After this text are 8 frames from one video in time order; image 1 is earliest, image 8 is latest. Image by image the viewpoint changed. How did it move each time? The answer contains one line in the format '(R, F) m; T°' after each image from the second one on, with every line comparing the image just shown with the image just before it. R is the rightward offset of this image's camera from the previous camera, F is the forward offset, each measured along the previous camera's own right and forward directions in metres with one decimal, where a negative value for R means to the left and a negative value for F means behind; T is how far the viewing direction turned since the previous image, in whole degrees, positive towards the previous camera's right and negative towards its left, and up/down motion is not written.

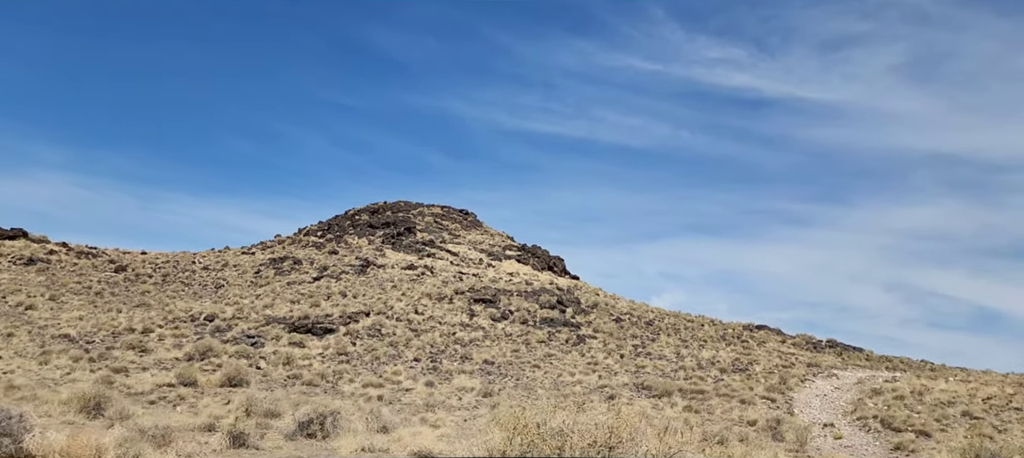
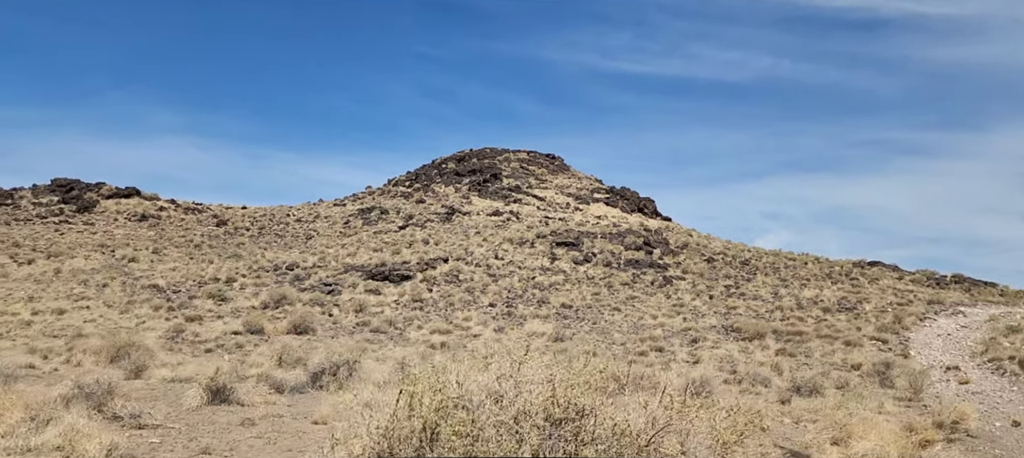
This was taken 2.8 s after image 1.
(+1.0, +1.8) m; -8°
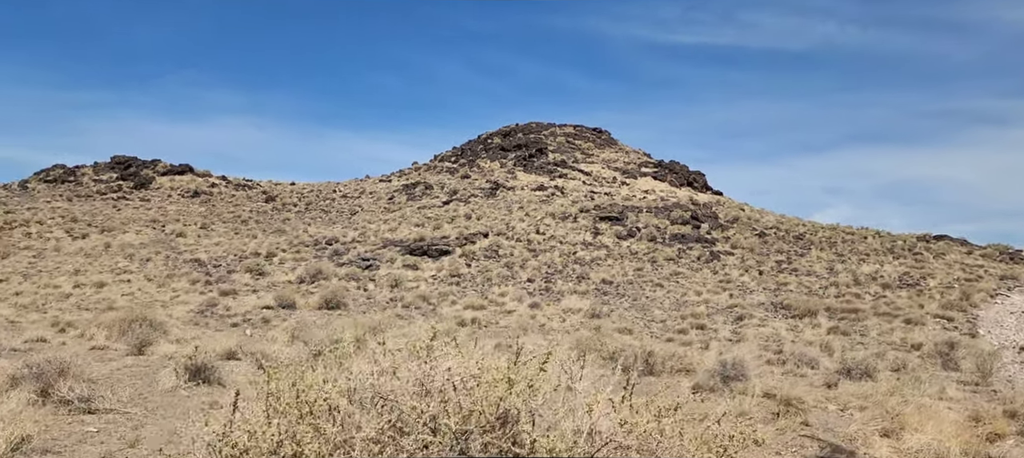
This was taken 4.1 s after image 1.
(+0.5, +0.9) m; -4°
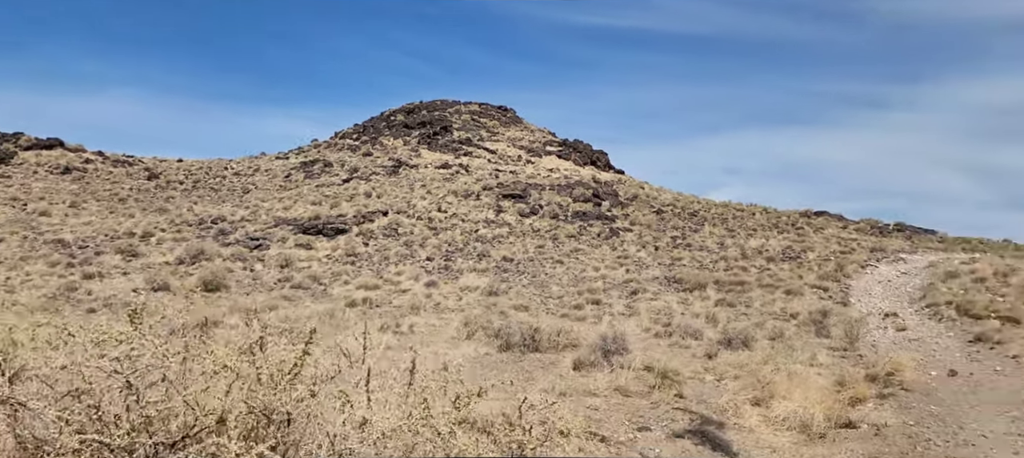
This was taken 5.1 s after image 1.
(+0.5, +0.5) m; +8°
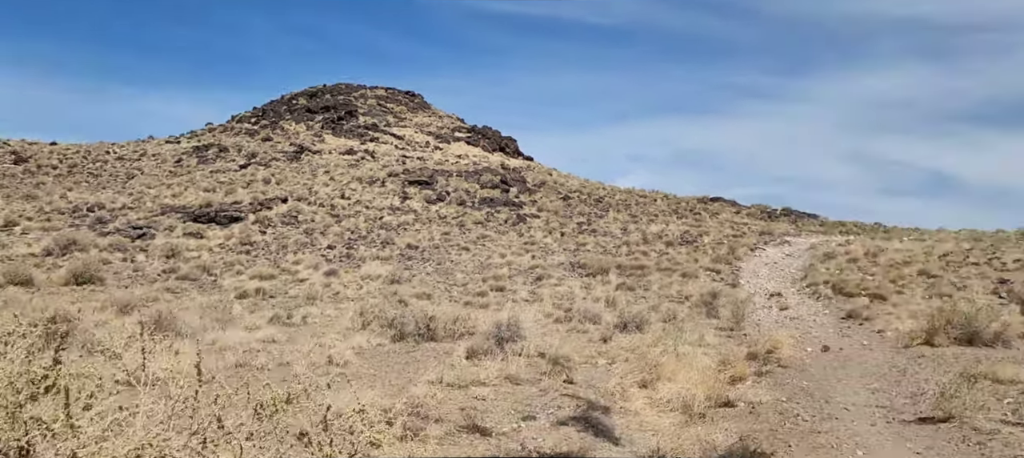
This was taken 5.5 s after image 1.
(+0.3, +0.2) m; +8°
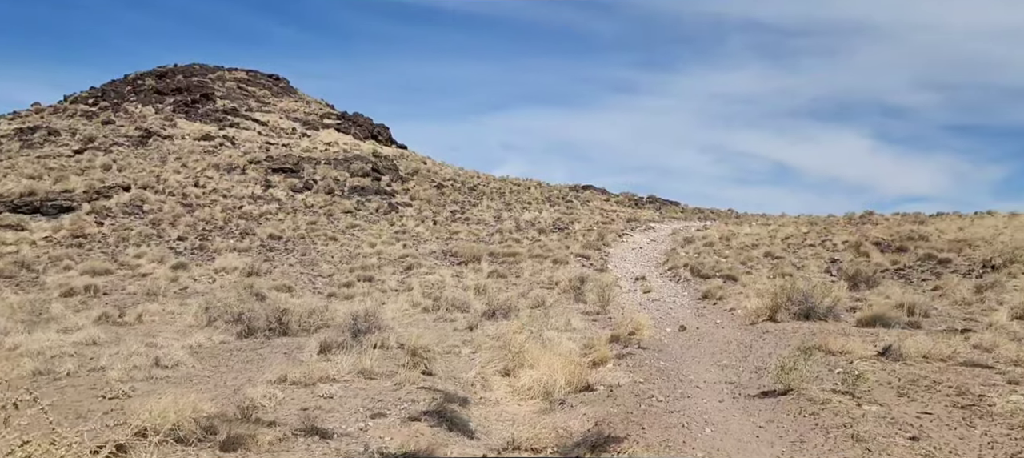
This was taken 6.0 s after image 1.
(+0.2, +0.4) m; +11°
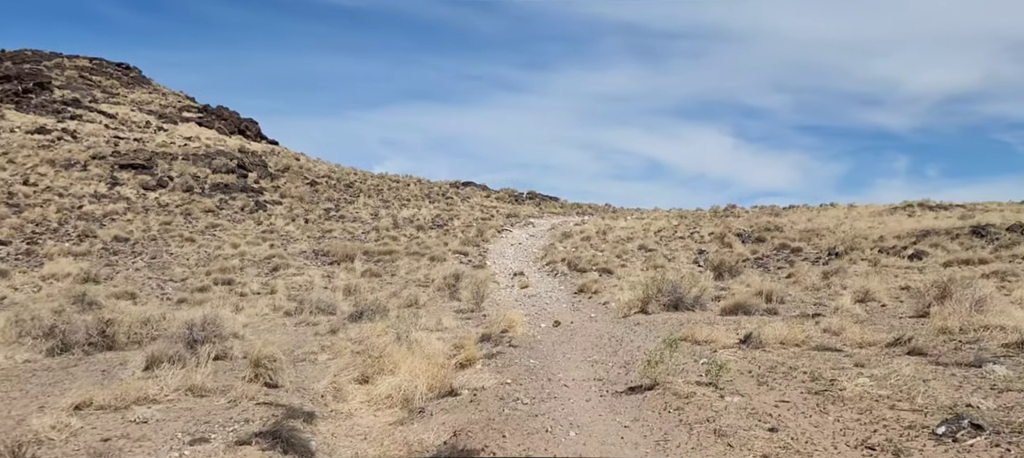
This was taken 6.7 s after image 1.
(+0.3, +0.5) m; +10°
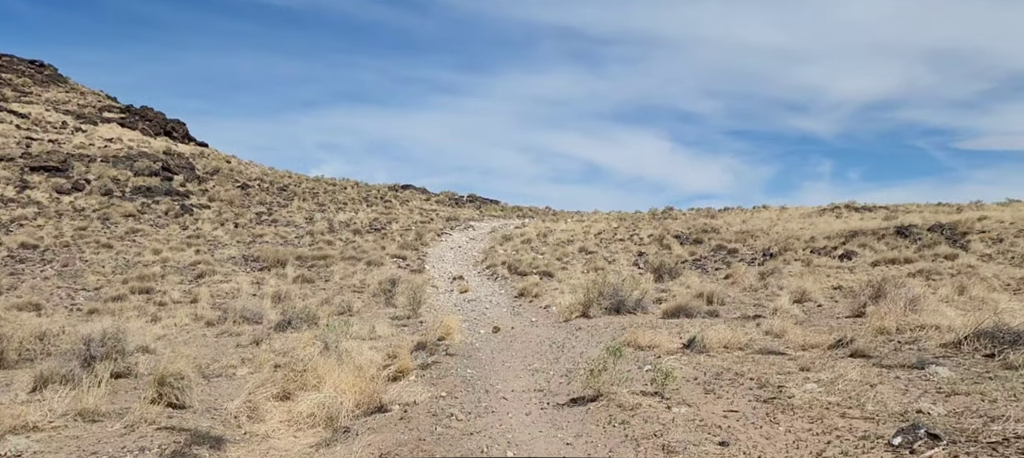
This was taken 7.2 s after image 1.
(+0.1, +0.4) m; +5°
